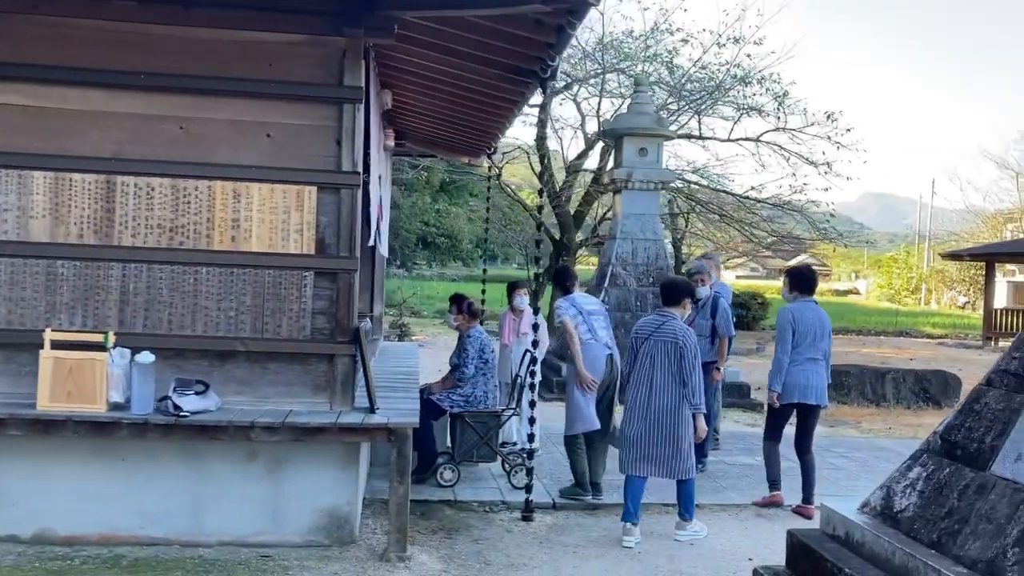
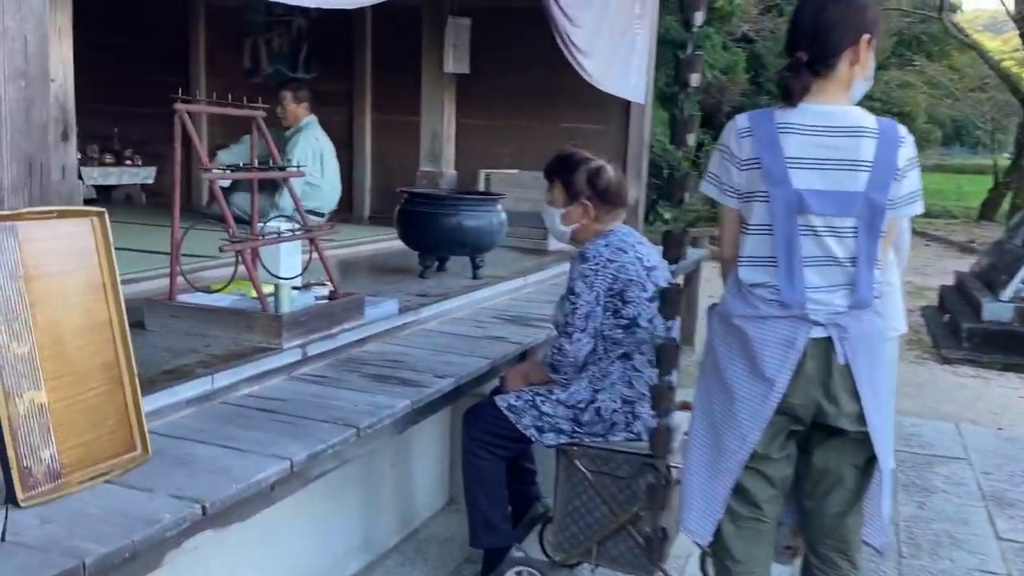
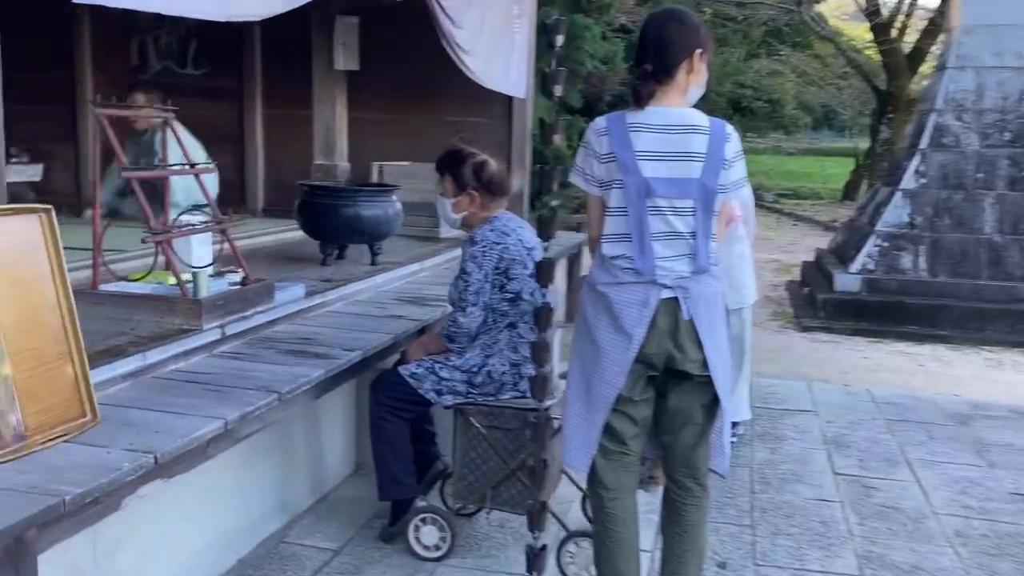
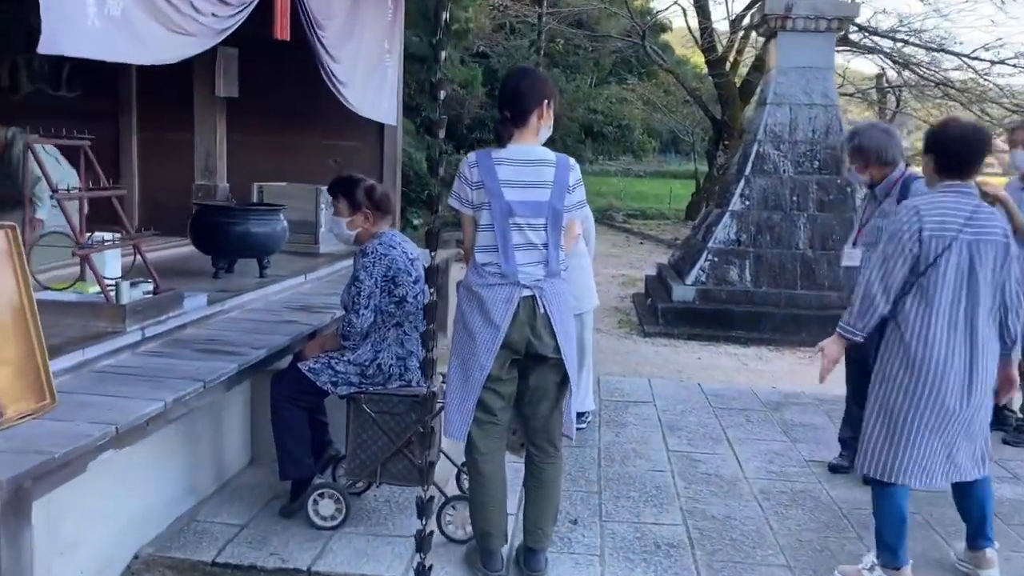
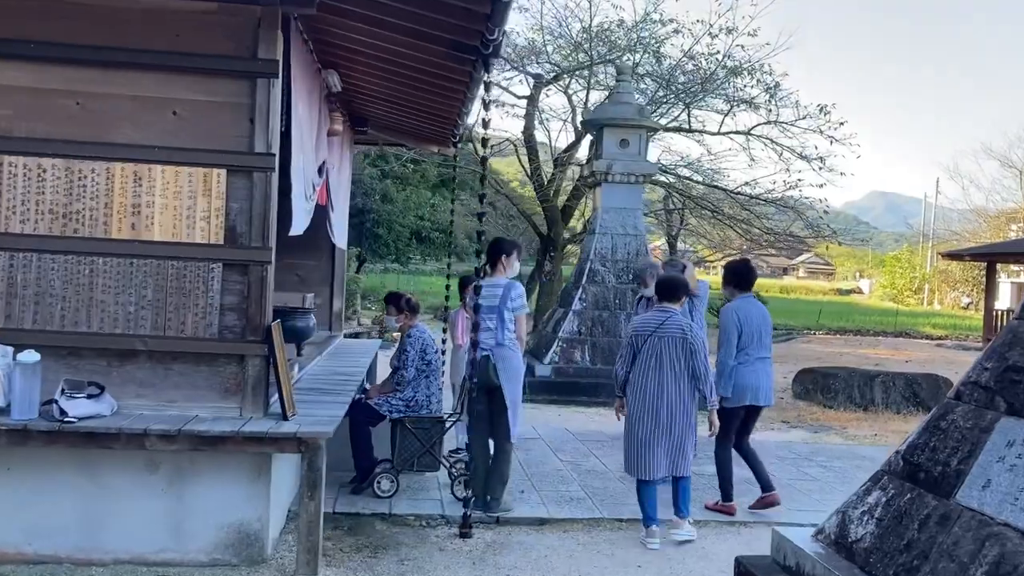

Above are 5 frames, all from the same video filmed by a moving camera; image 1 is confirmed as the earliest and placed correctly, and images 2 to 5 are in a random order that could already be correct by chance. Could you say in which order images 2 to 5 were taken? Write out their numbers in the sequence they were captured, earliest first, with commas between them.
5, 4, 3, 2
